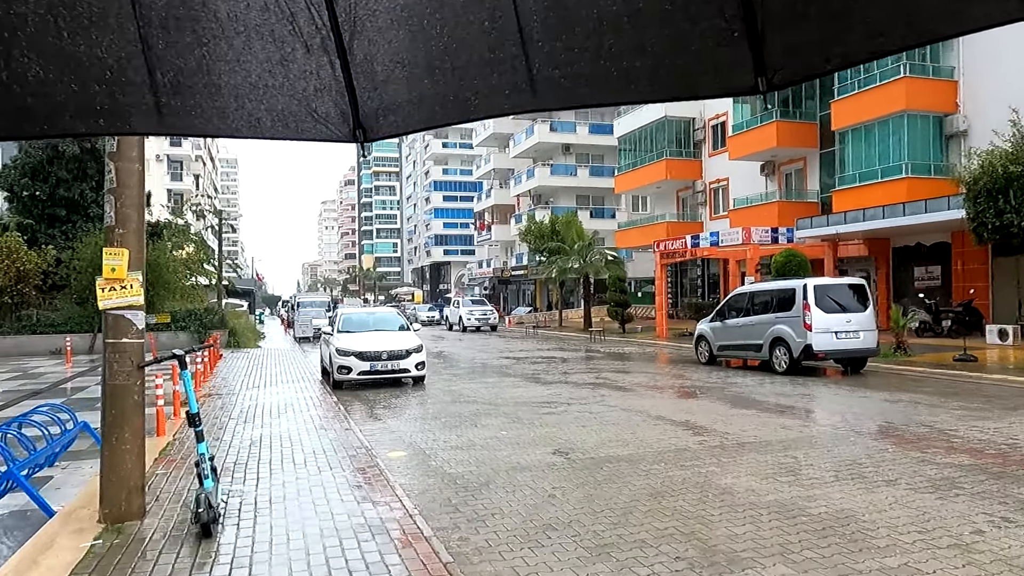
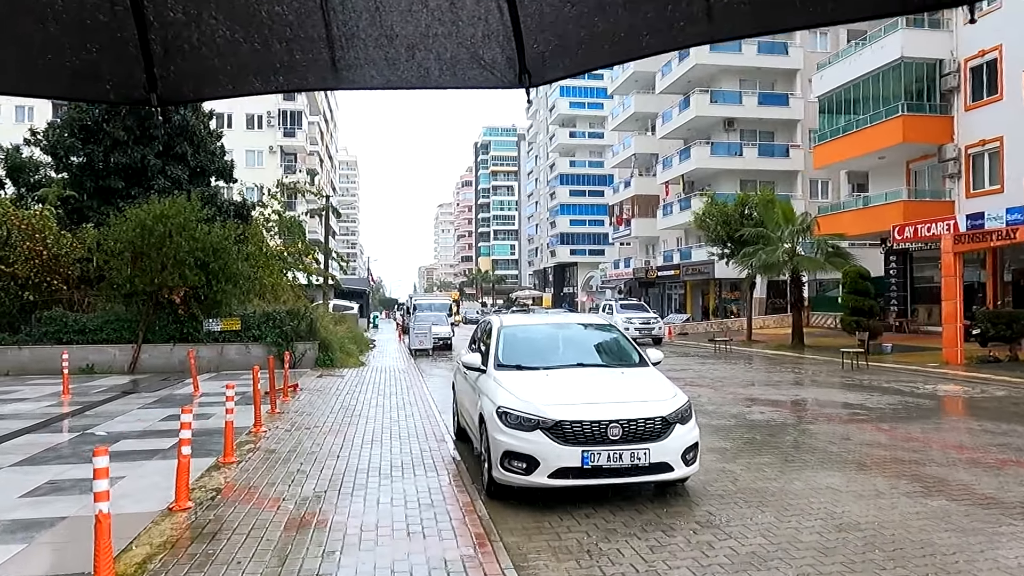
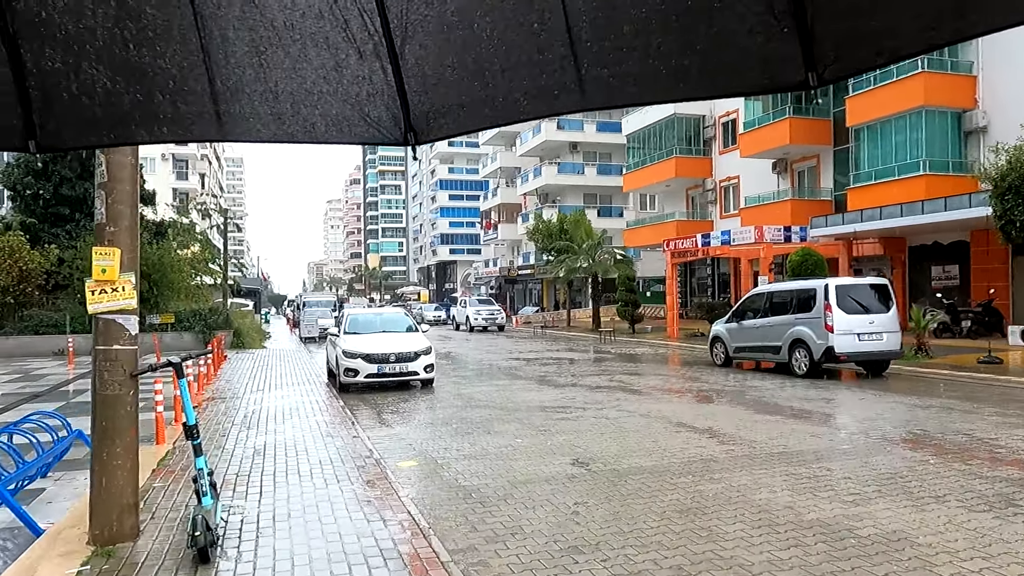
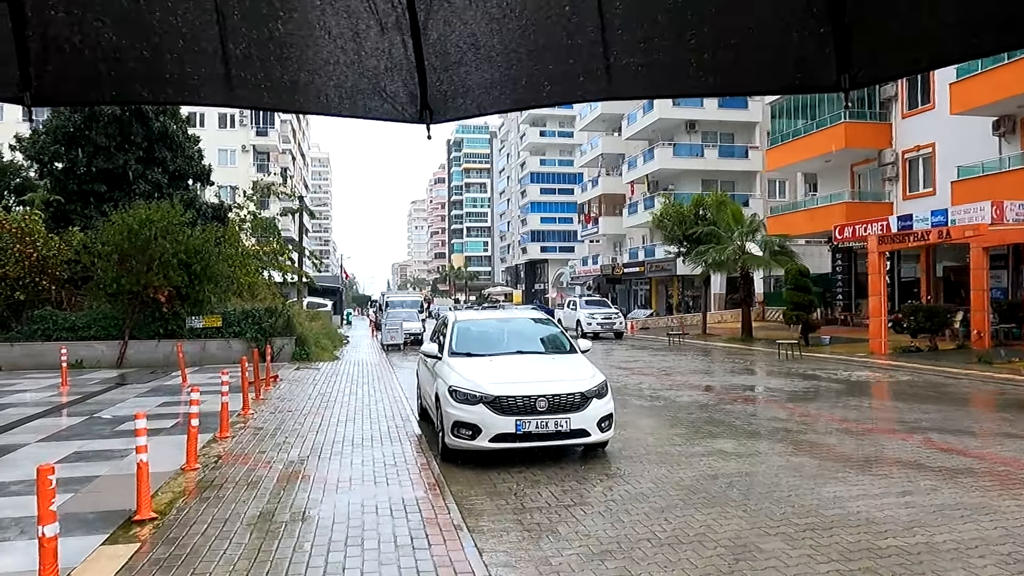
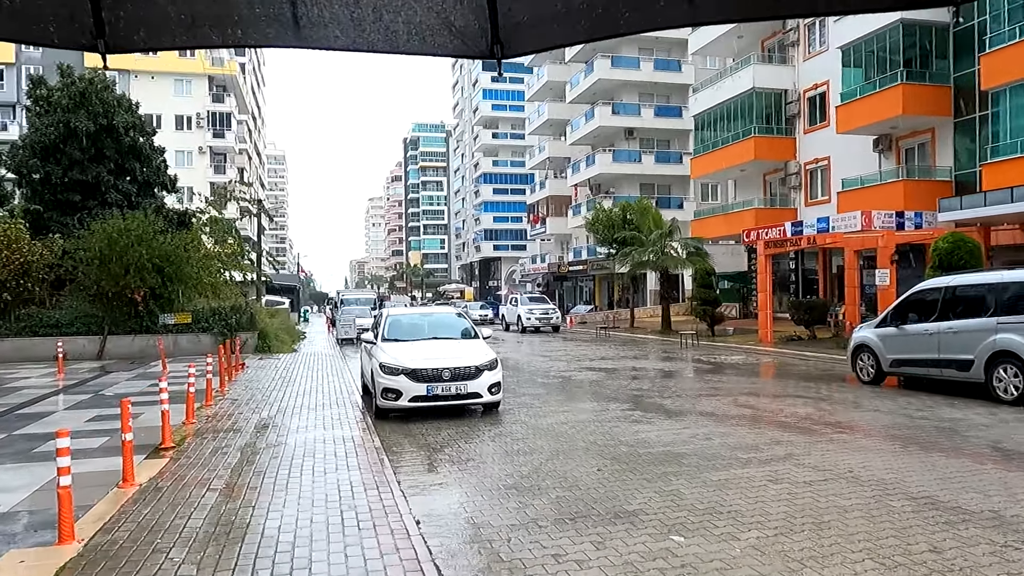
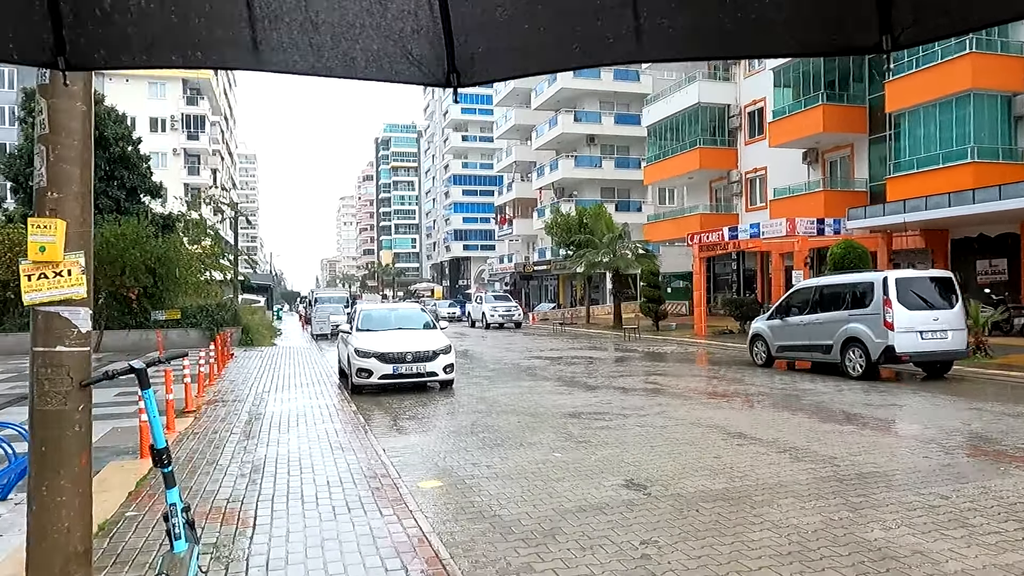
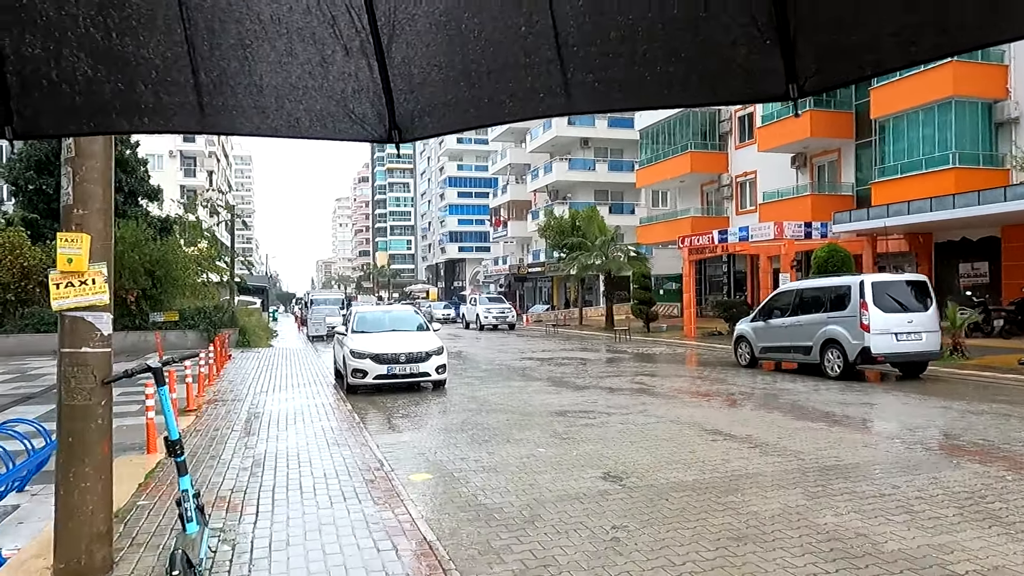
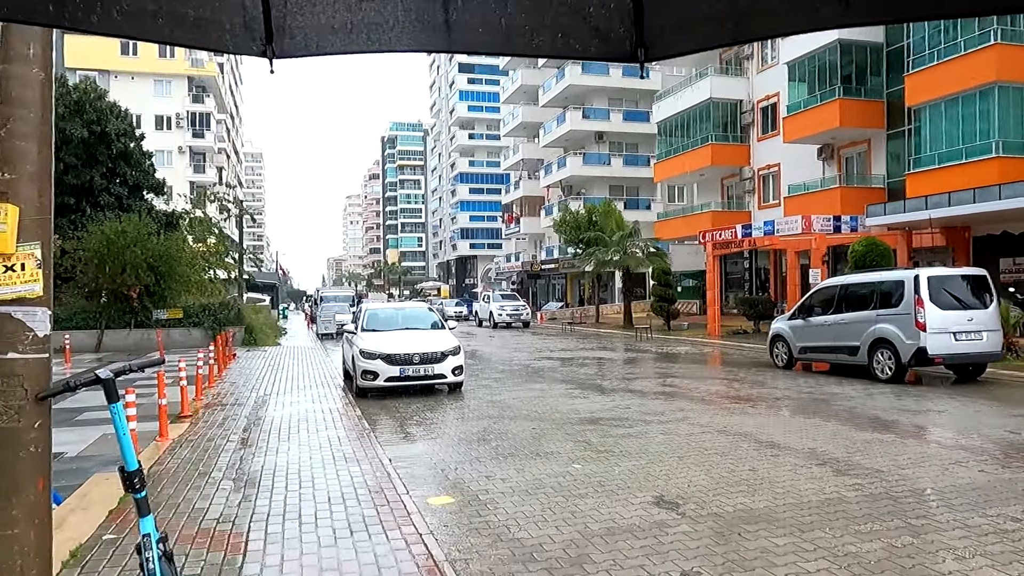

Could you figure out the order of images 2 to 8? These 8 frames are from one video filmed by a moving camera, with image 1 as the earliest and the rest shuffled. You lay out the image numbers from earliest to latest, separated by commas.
3, 7, 6, 8, 5, 4, 2
